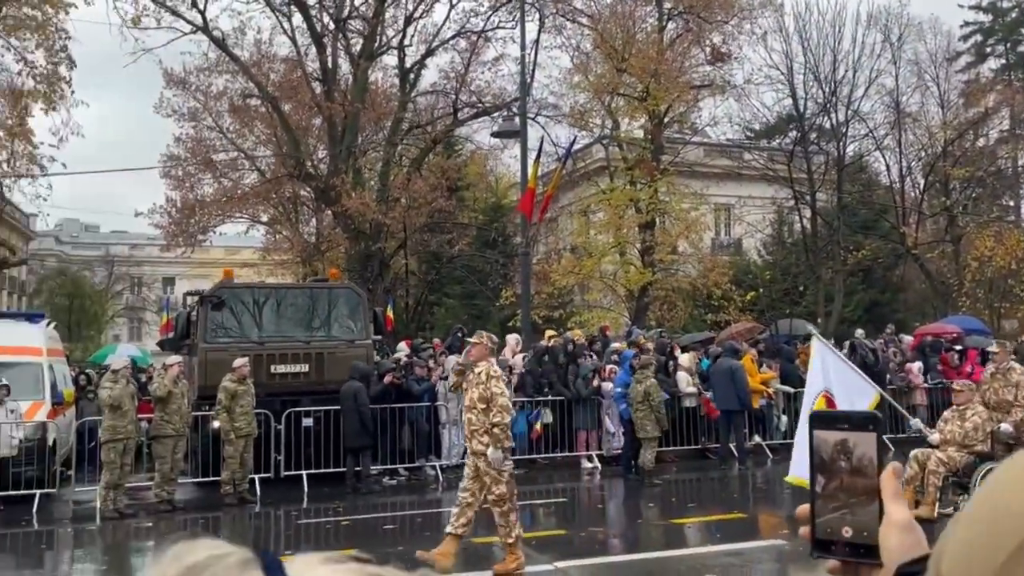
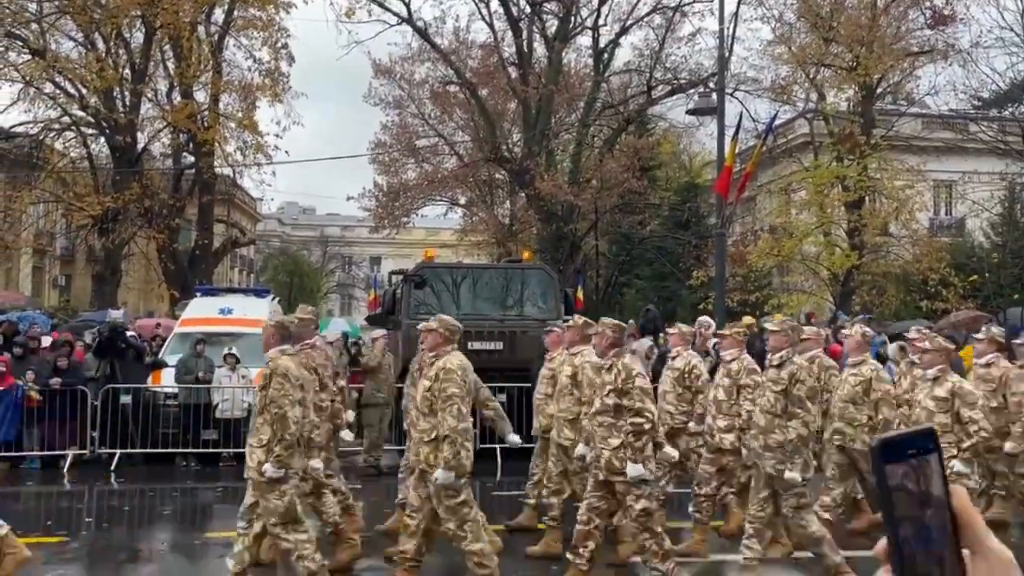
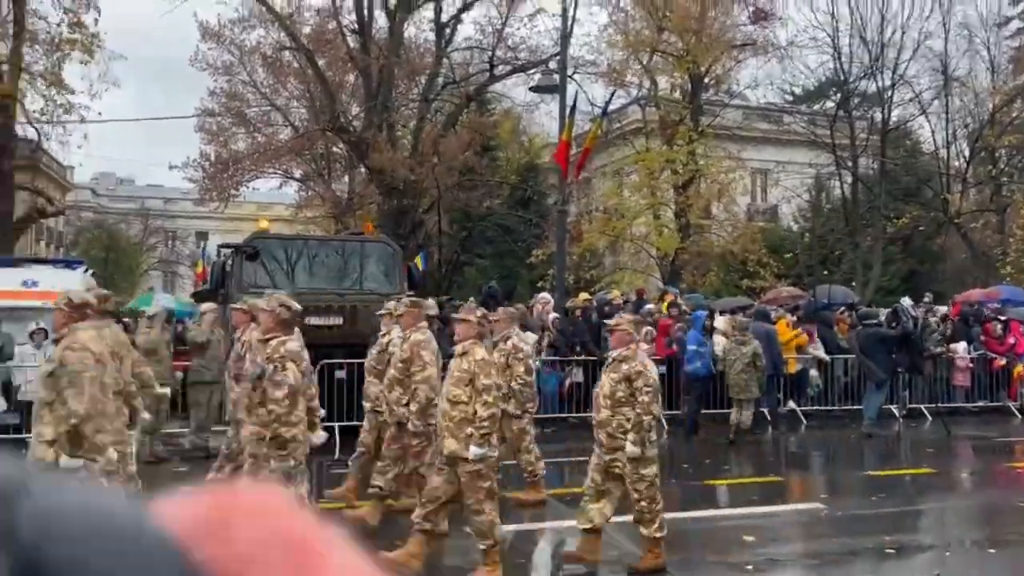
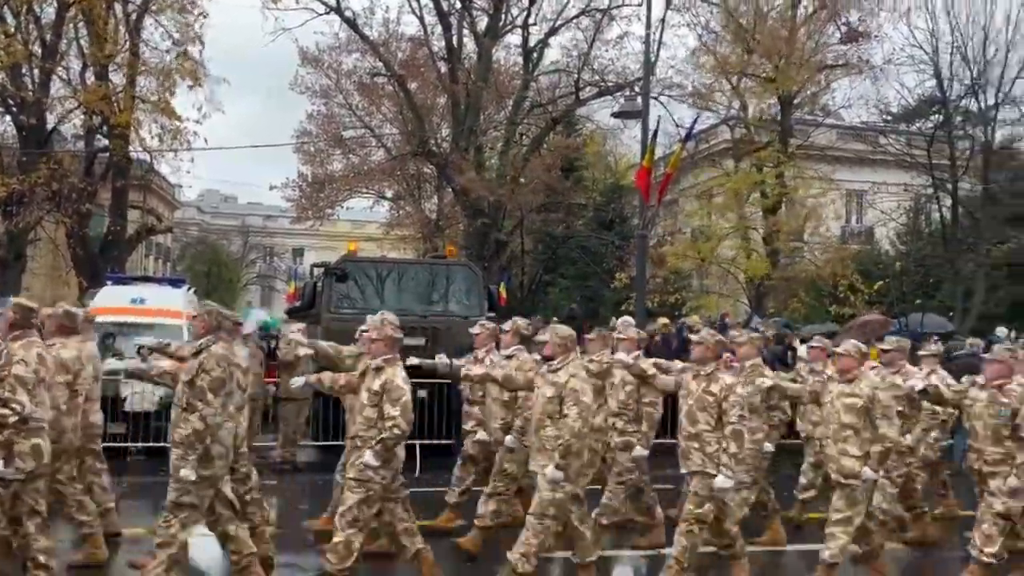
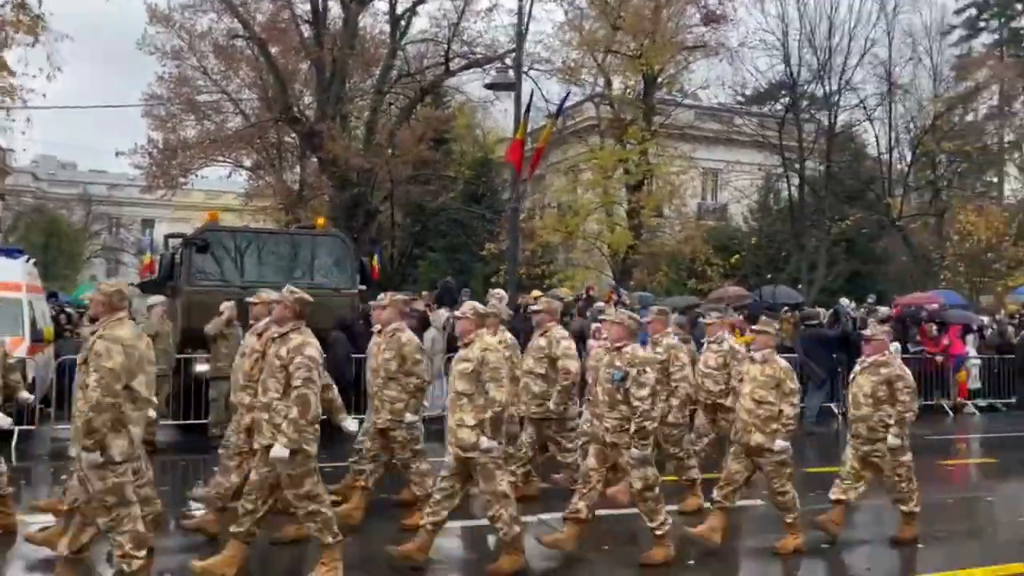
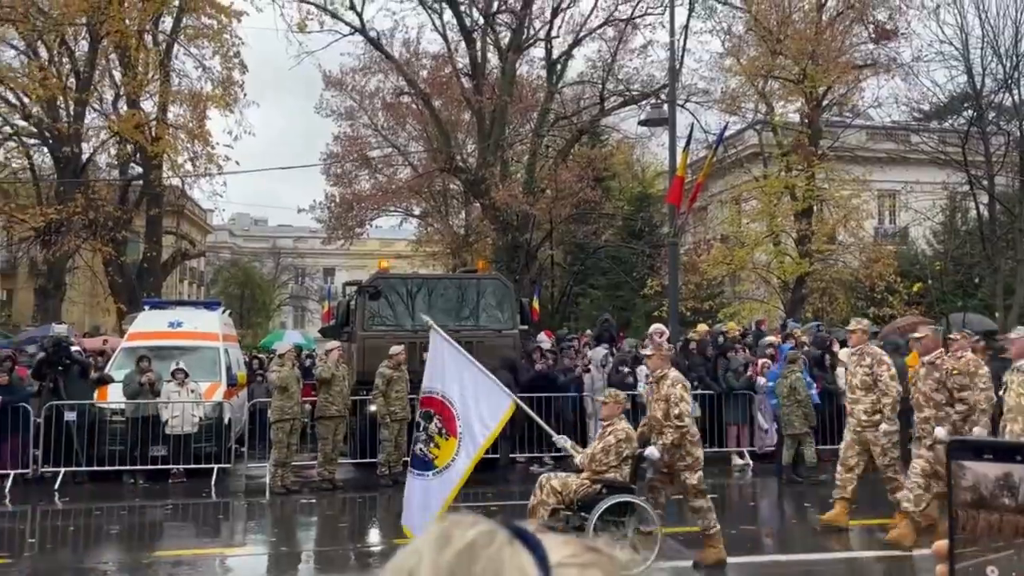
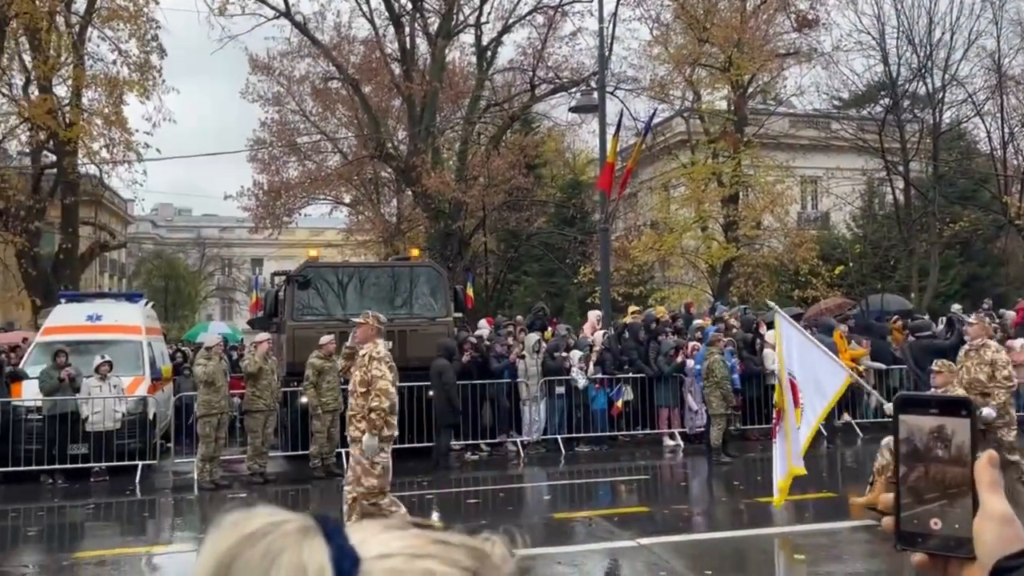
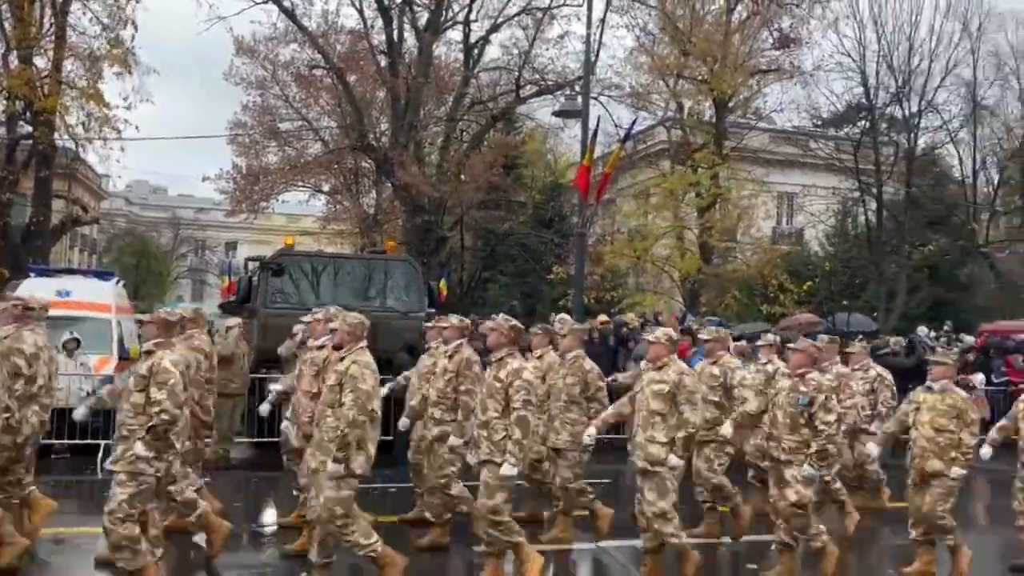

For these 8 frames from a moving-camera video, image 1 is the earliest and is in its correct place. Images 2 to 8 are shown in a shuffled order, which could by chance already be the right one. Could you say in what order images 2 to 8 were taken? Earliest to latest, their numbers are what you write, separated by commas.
7, 6, 2, 4, 8, 5, 3
